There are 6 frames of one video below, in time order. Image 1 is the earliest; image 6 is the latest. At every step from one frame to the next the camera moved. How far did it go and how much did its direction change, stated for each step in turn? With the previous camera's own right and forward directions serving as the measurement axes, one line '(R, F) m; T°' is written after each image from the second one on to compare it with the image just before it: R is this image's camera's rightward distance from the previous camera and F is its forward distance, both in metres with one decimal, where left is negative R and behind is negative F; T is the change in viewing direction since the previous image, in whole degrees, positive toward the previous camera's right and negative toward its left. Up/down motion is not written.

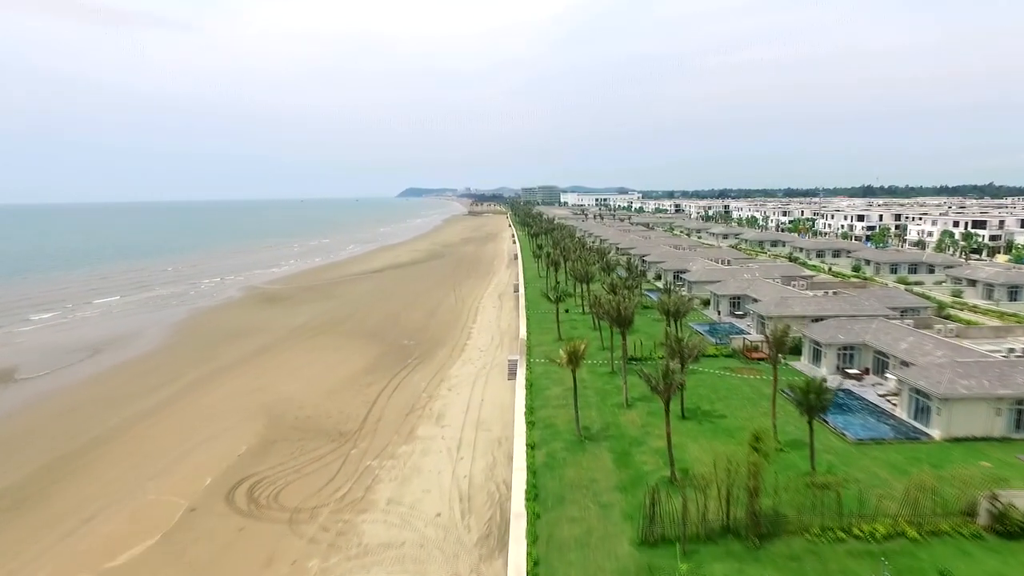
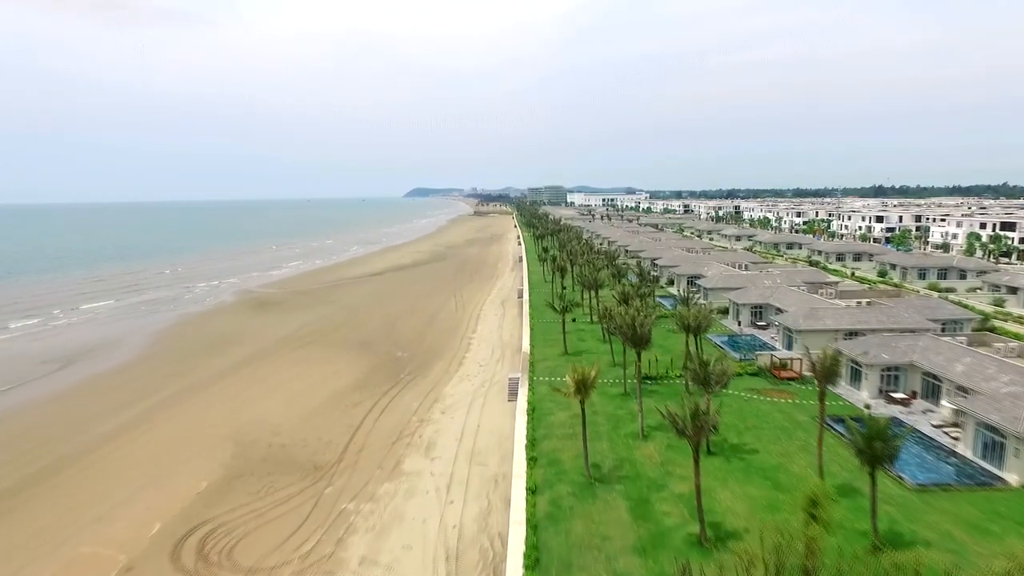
(+0.2, +2.8) m; -1°
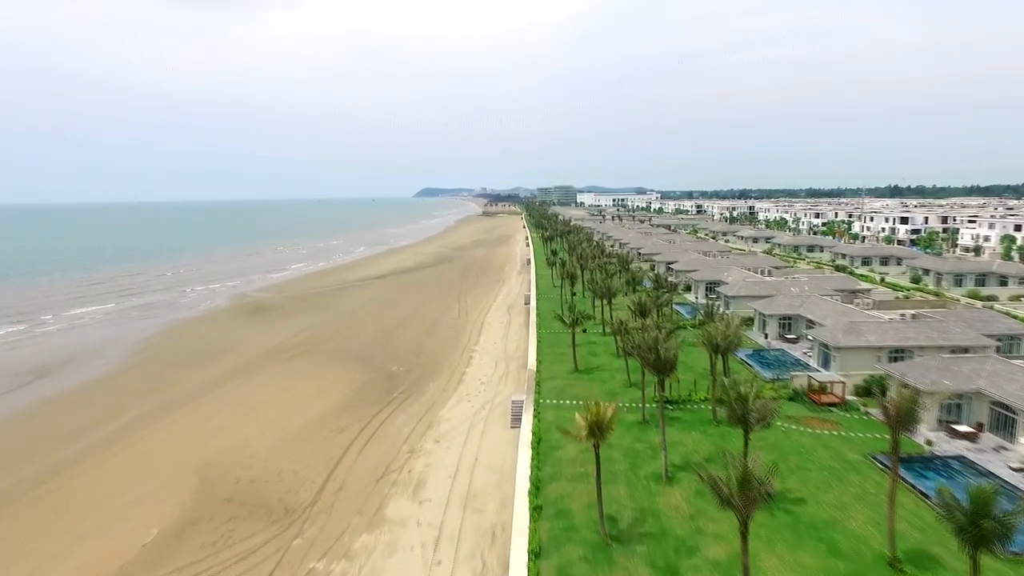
(+0.2, +2.9) m; -1°
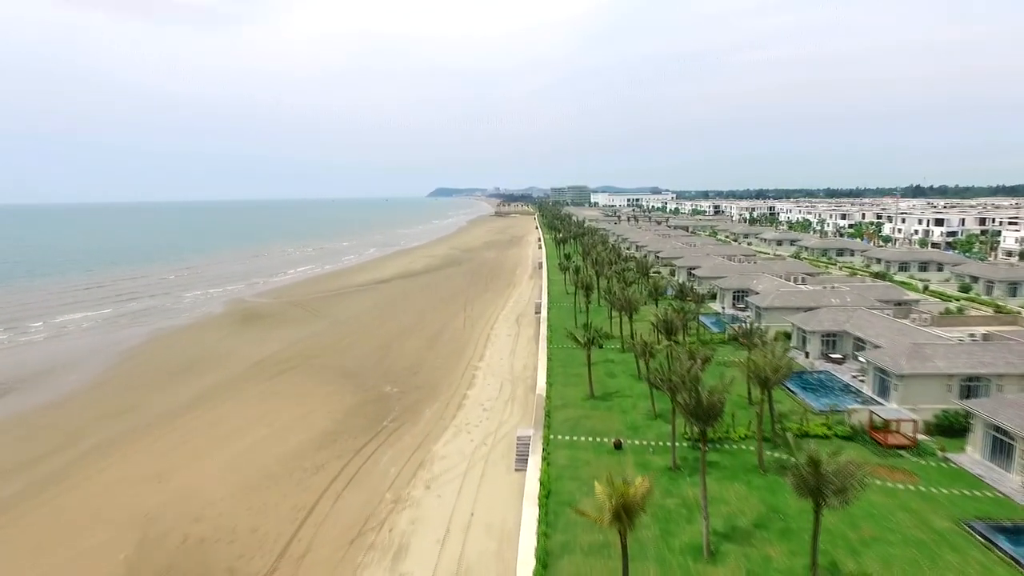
(+0.2, +3.4) m; -1°
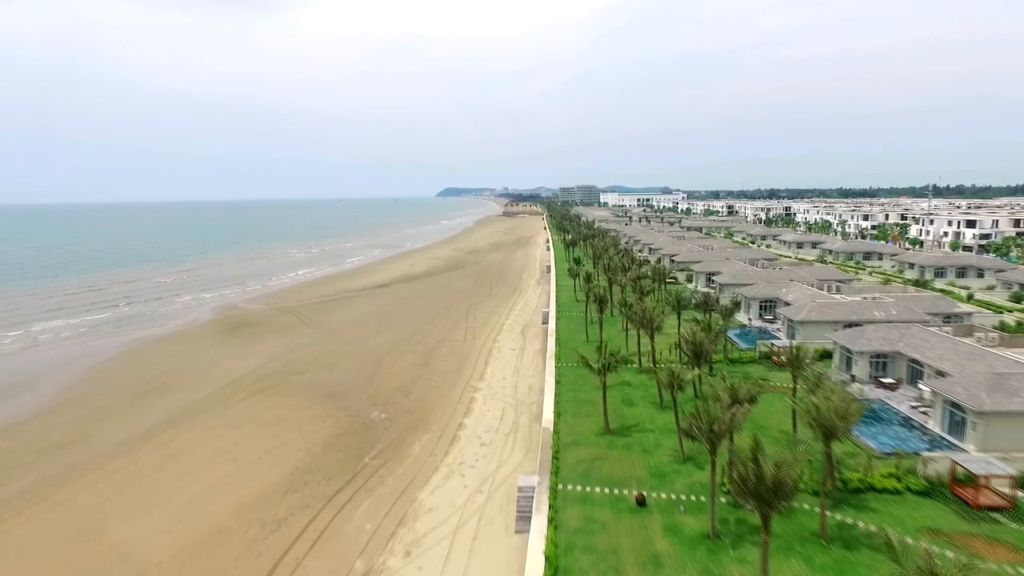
(+0.2, +3.4) m; -1°
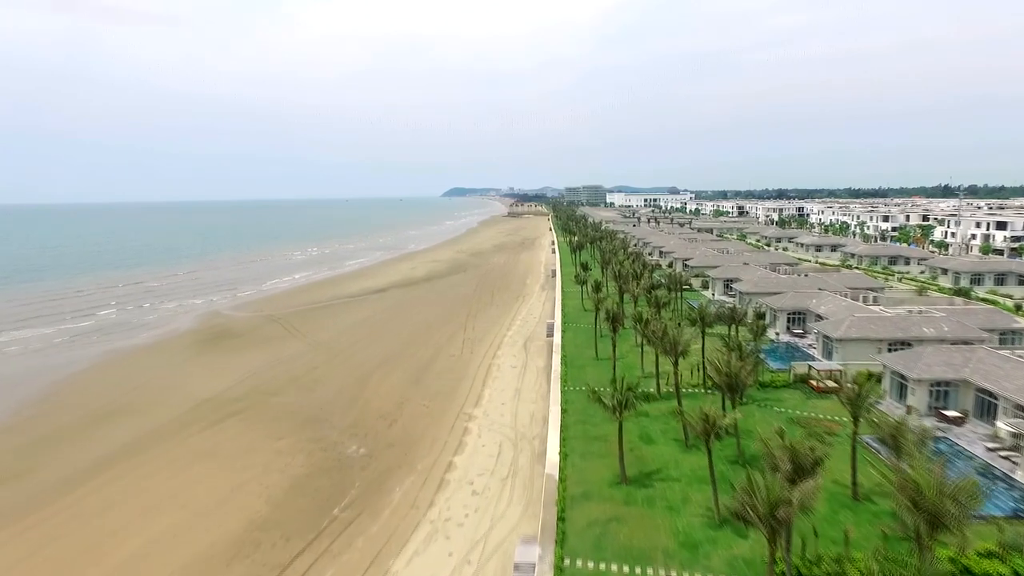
(+0.2, +3.4) m; -1°
